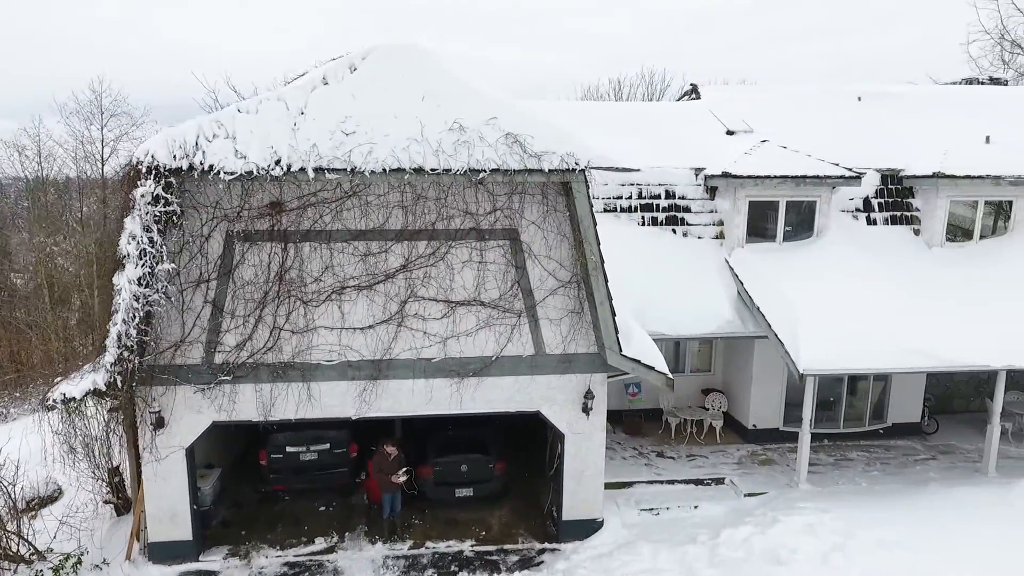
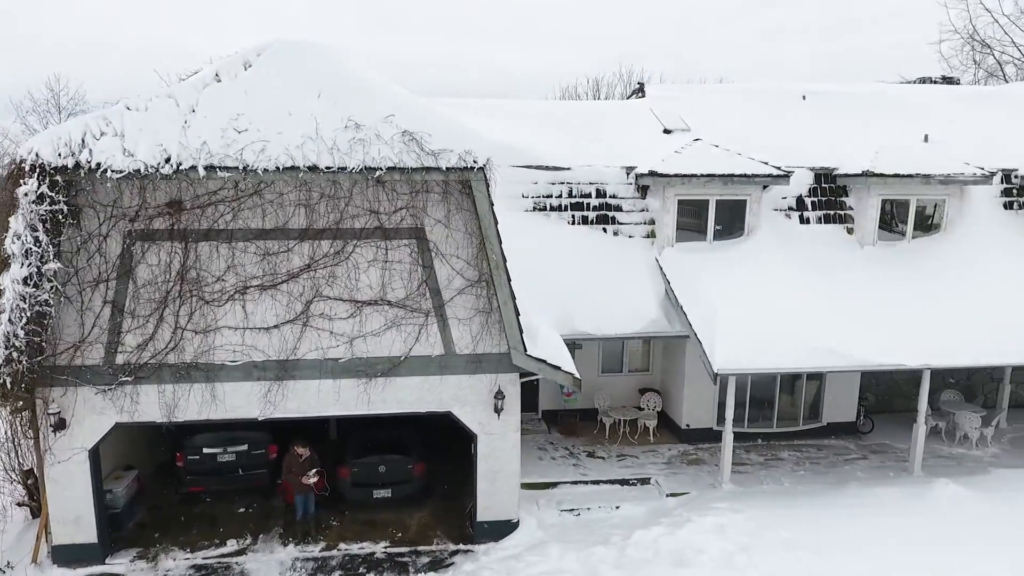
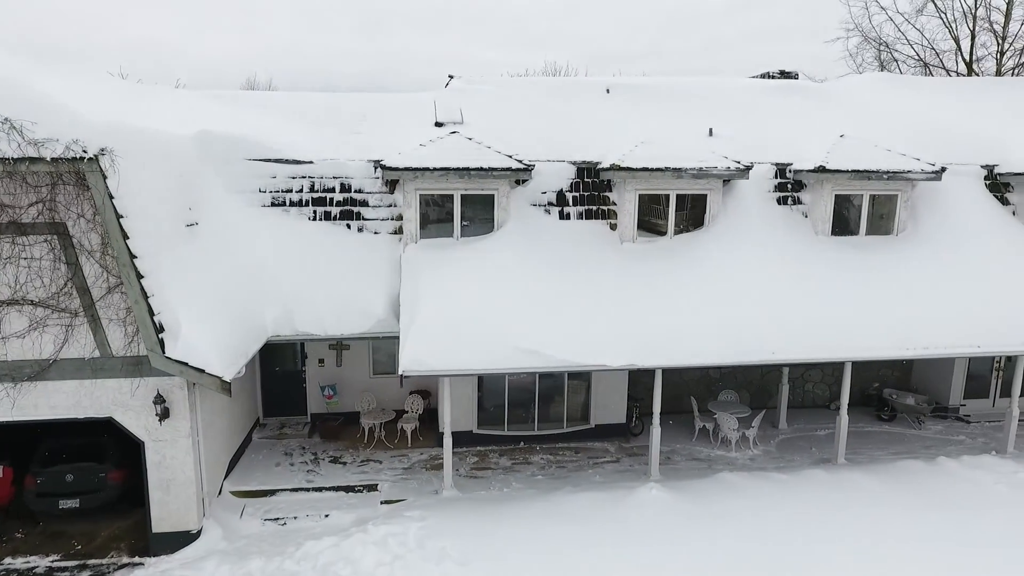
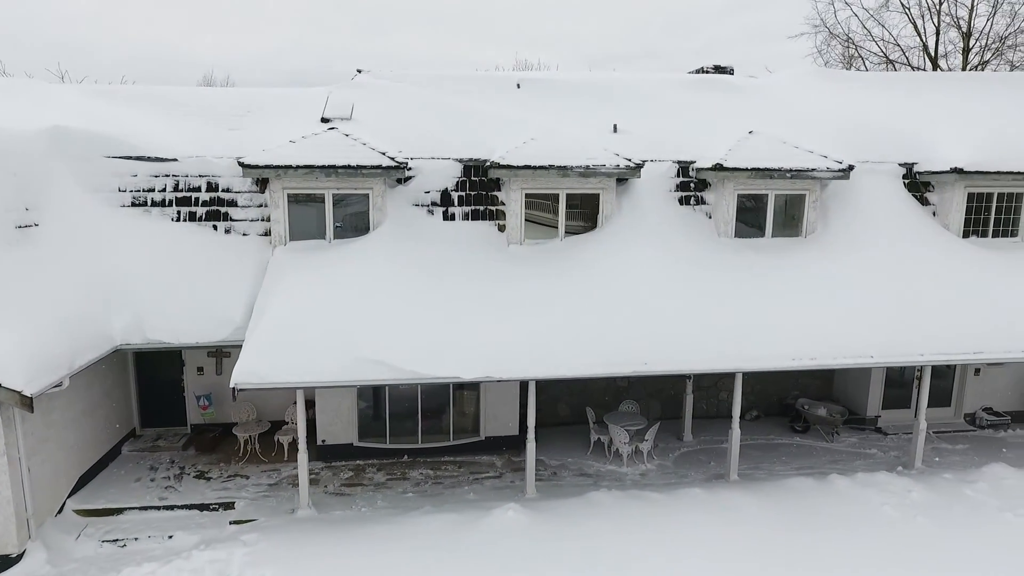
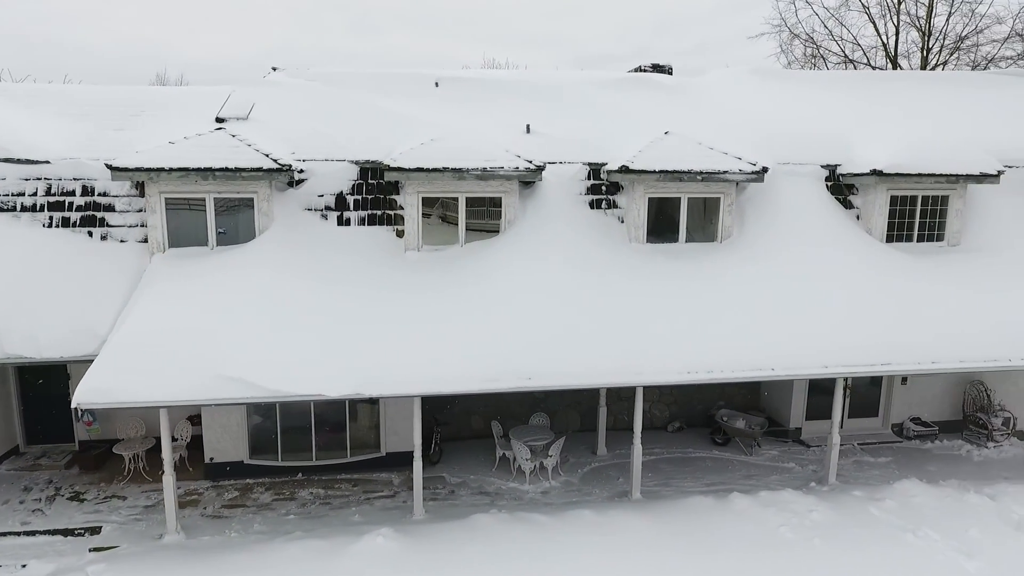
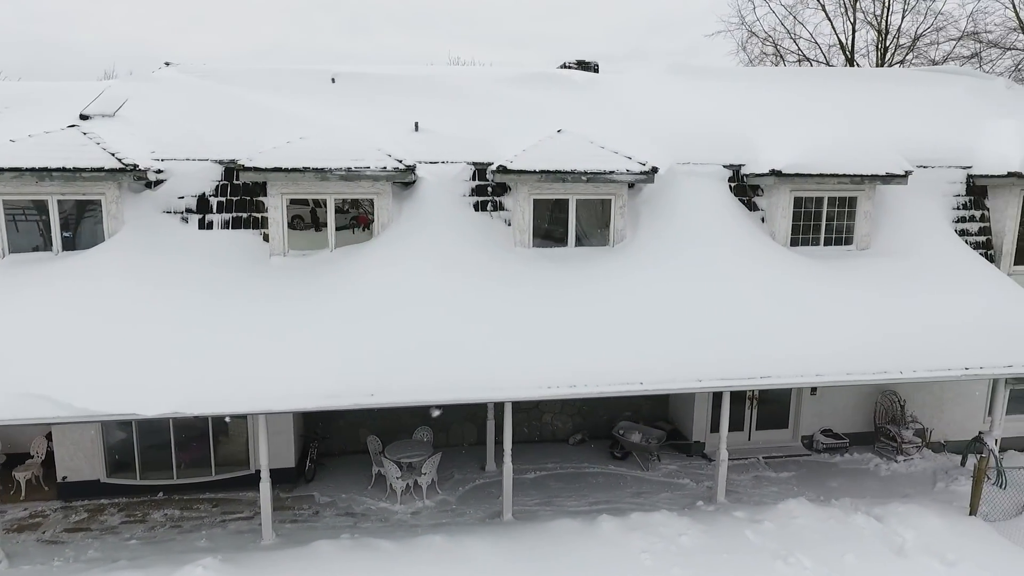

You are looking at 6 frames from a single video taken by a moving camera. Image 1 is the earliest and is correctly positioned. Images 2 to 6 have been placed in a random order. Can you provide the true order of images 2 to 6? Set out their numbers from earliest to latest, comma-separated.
2, 3, 4, 5, 6
